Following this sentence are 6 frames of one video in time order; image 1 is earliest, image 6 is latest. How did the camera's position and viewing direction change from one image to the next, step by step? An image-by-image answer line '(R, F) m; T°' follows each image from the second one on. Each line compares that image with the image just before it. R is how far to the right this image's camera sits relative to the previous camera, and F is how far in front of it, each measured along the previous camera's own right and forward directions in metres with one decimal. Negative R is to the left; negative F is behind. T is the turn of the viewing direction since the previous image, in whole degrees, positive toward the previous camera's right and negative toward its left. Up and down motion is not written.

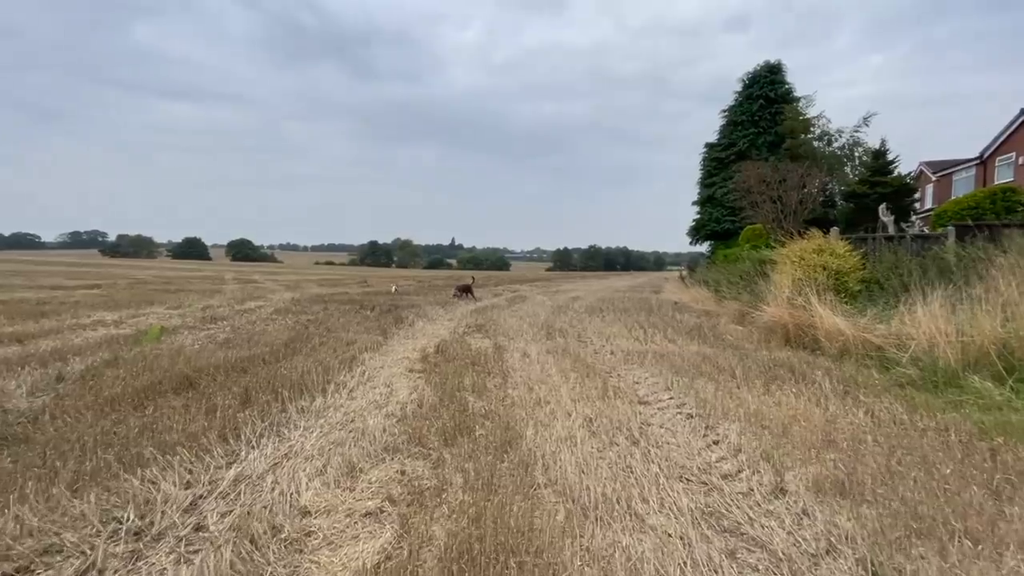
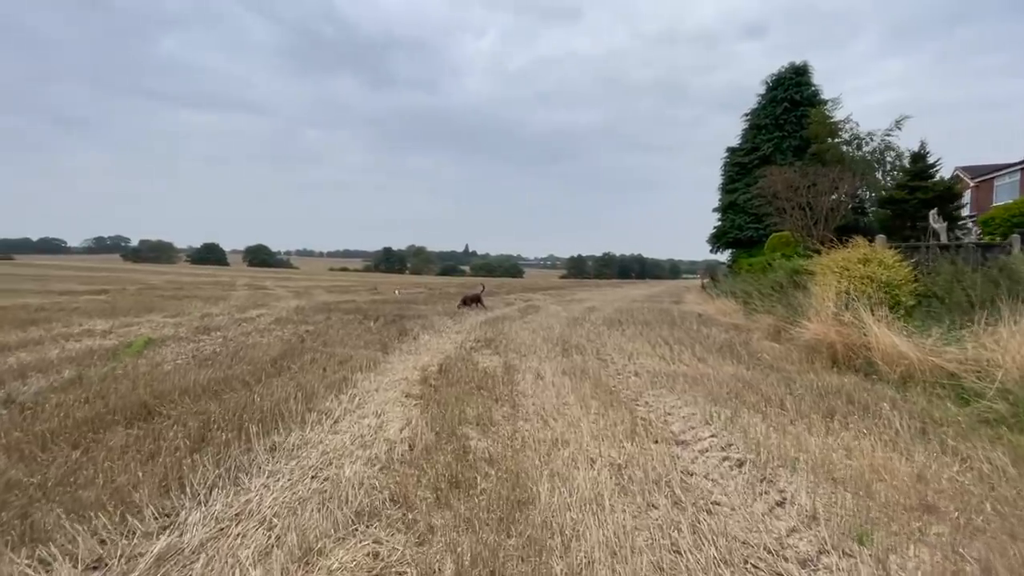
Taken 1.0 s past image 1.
(0.0, +0.9) m; -2°
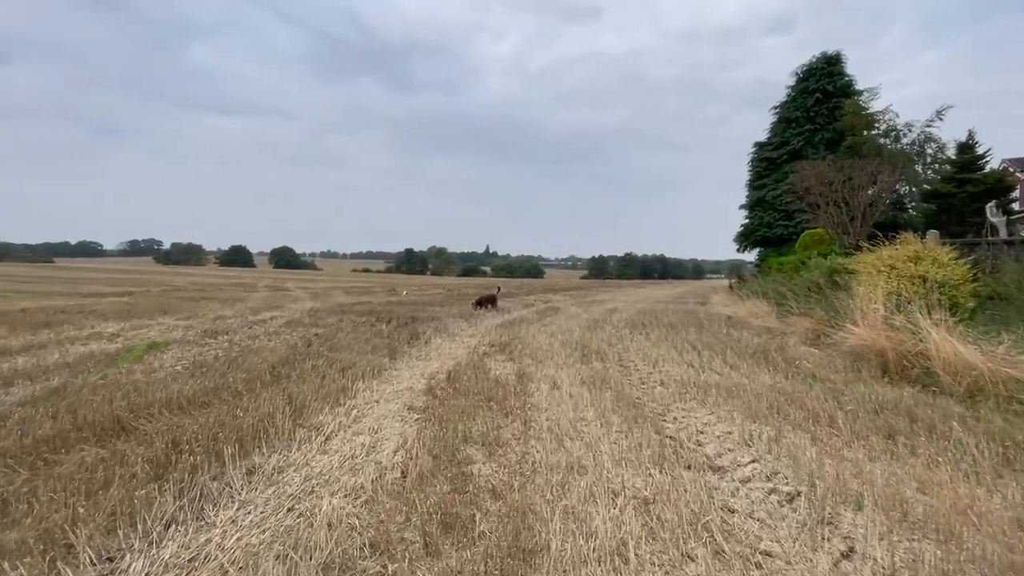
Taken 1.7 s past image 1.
(+0.1, +0.6) m; -2°
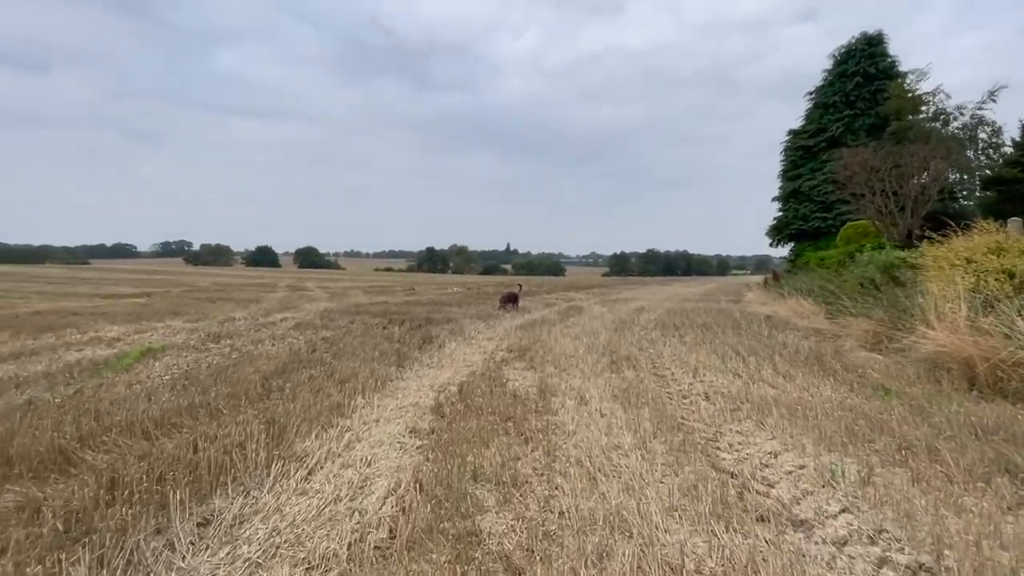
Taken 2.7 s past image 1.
(0.0, +0.9) m; -2°
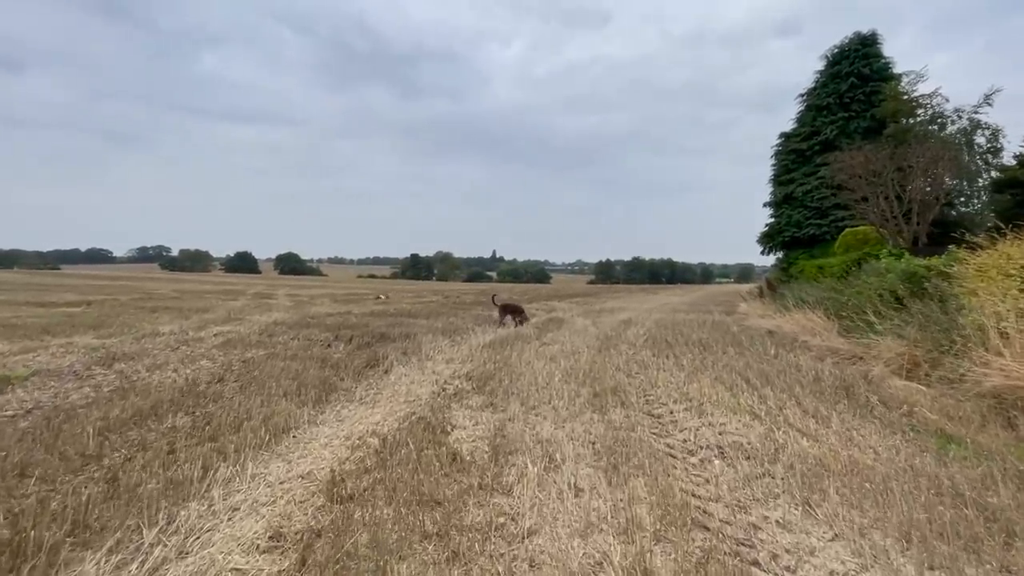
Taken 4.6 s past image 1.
(+0.4, +1.7) m; +2°
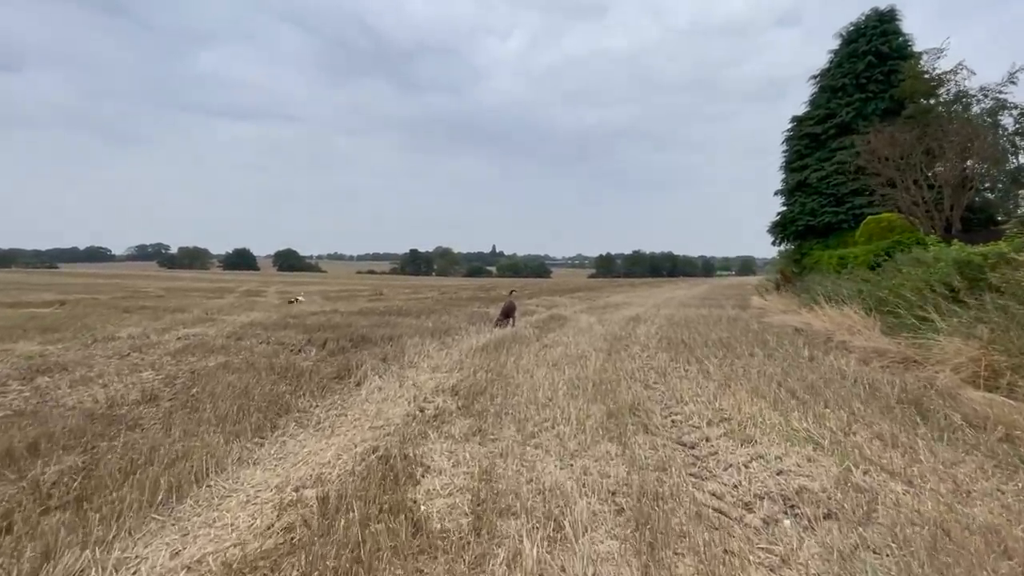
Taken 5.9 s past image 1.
(+0.1, +1.2) m; 0°
